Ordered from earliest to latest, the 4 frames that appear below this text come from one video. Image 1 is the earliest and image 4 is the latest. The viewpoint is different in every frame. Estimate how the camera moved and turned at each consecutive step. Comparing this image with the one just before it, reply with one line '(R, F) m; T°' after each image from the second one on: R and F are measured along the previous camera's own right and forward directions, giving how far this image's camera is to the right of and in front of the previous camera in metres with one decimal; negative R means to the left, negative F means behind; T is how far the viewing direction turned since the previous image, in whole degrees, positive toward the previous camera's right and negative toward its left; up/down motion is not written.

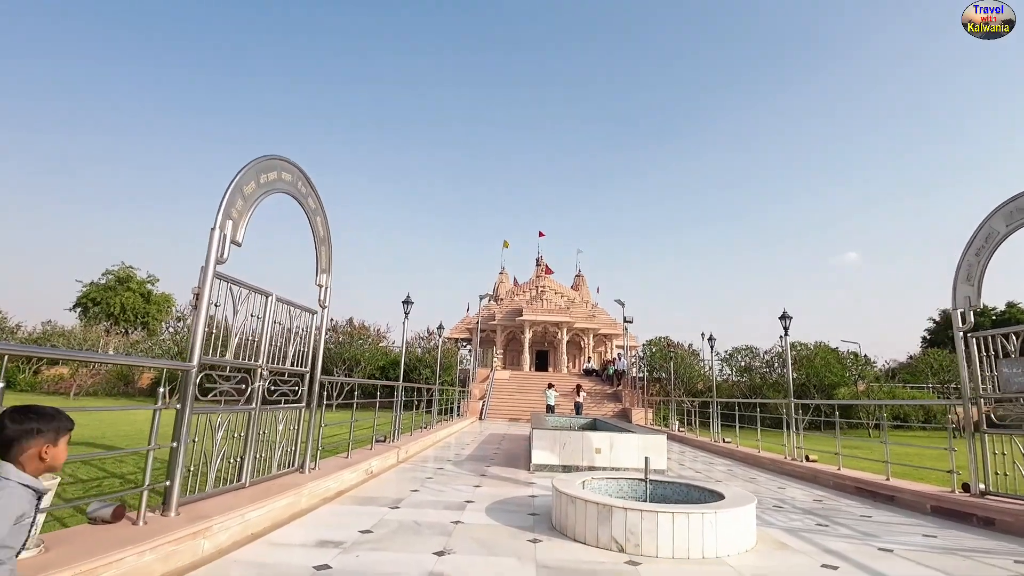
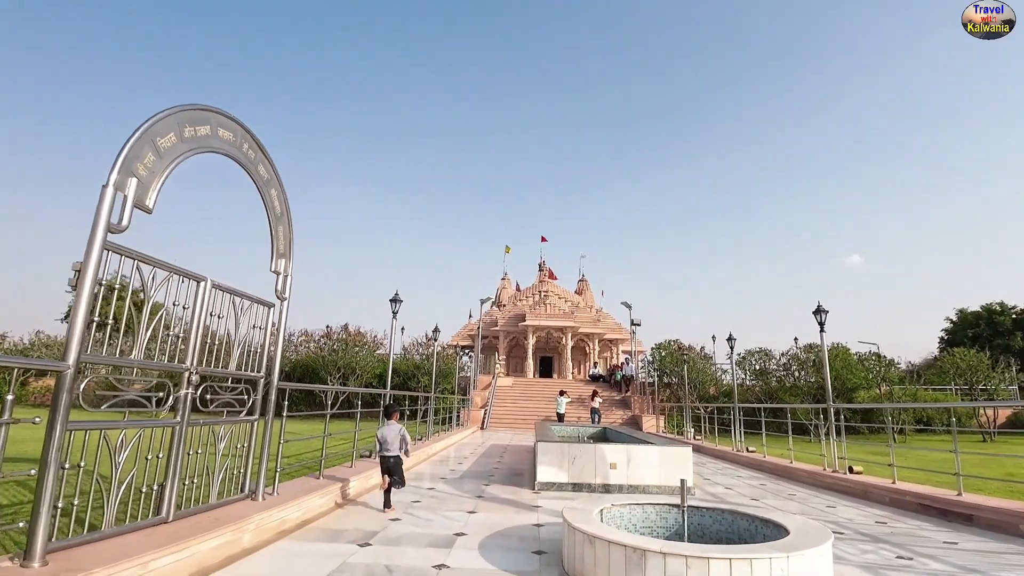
(0.0, +0.9) m; 0°
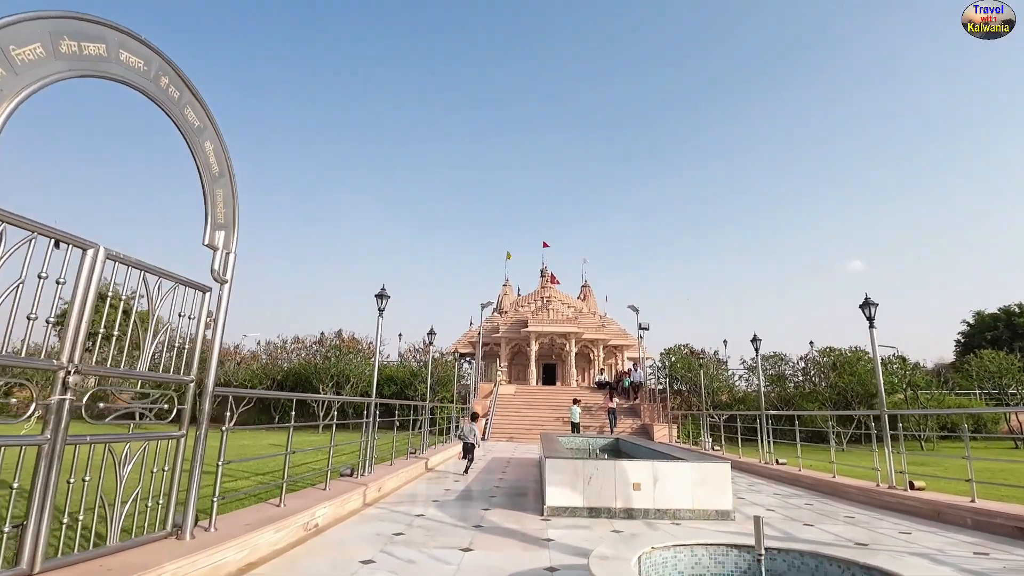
(0.0, +1.0) m; 0°
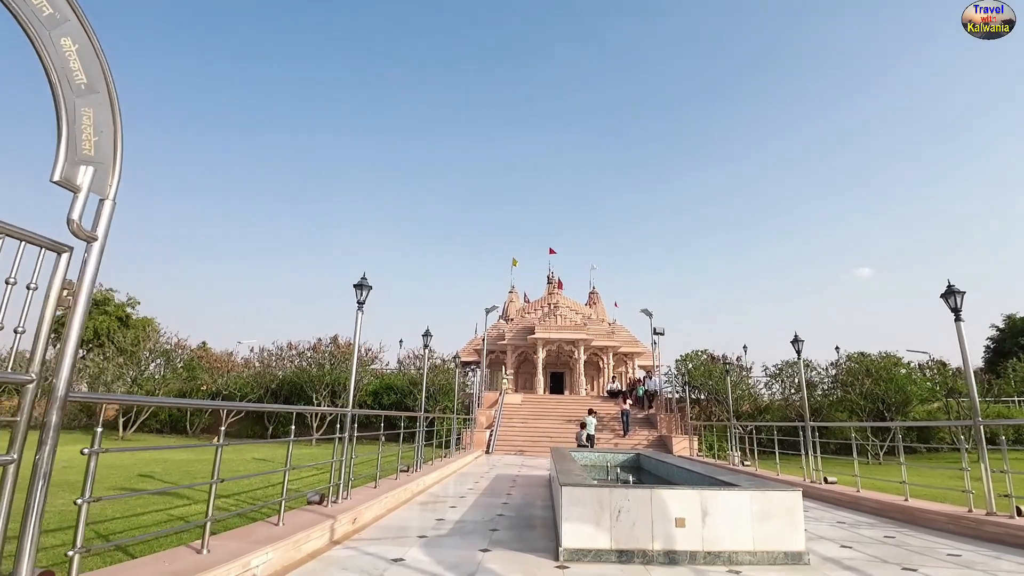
(0.0, +1.2) m; -1°
